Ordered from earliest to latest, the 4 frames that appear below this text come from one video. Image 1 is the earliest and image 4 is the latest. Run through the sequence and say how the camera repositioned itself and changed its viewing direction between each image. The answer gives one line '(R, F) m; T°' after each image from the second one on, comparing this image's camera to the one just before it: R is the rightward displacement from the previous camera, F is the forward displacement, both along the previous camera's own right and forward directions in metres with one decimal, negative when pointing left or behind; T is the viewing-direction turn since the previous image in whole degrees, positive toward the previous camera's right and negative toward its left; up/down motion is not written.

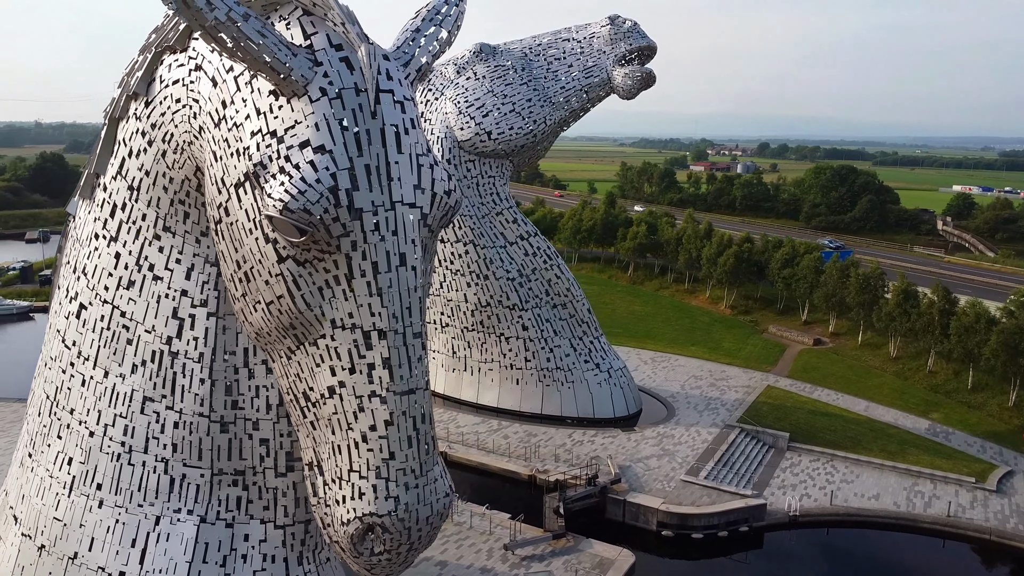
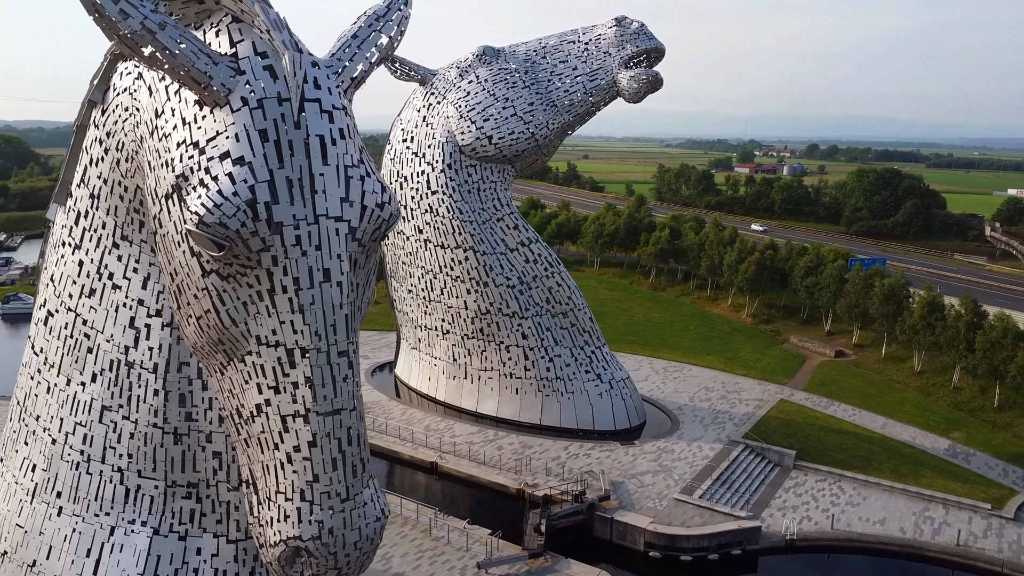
(+0.9, +0.3) m; -3°
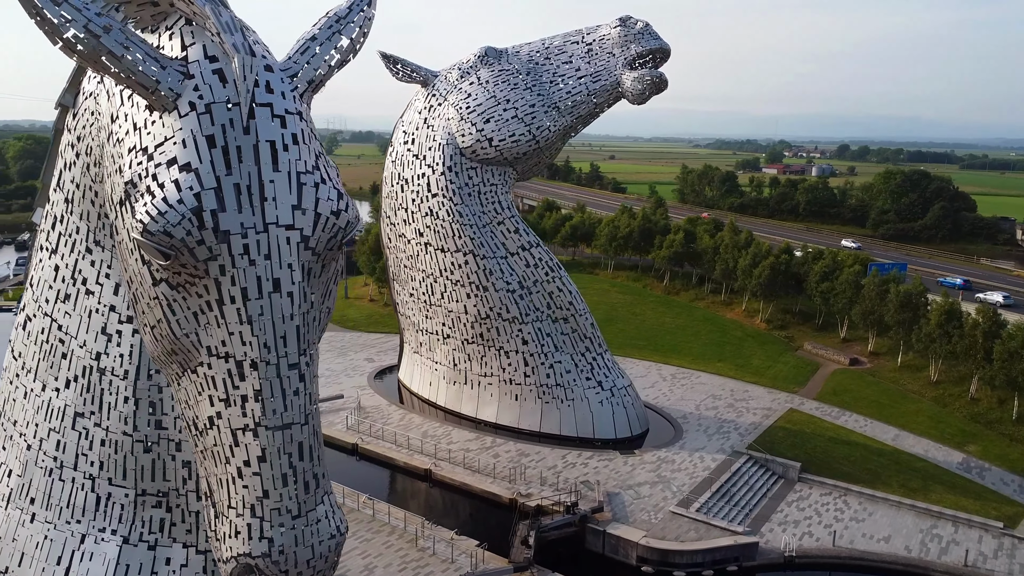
(+0.5, +0.2) m; -2°
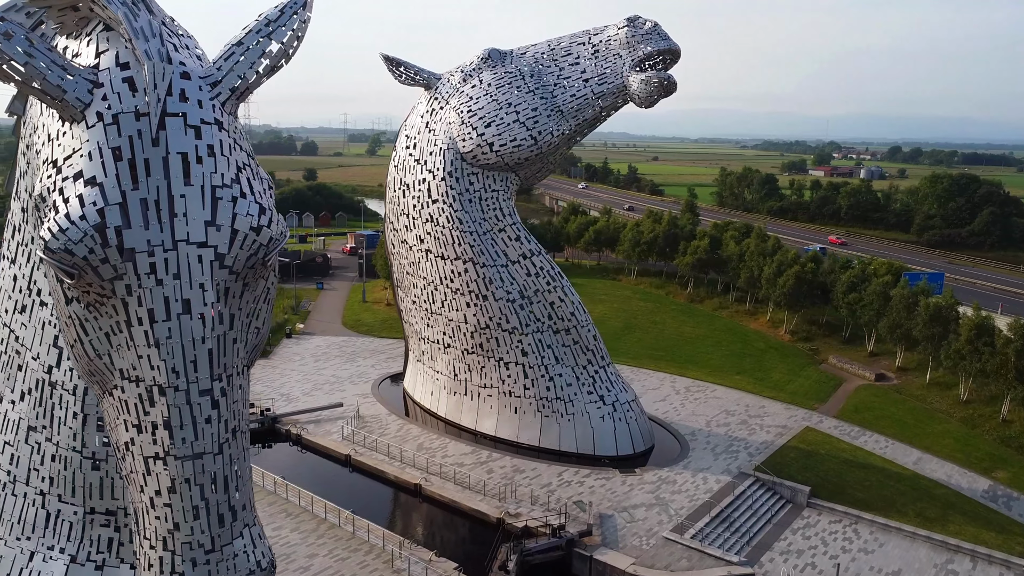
(+0.8, +0.5) m; -3°
